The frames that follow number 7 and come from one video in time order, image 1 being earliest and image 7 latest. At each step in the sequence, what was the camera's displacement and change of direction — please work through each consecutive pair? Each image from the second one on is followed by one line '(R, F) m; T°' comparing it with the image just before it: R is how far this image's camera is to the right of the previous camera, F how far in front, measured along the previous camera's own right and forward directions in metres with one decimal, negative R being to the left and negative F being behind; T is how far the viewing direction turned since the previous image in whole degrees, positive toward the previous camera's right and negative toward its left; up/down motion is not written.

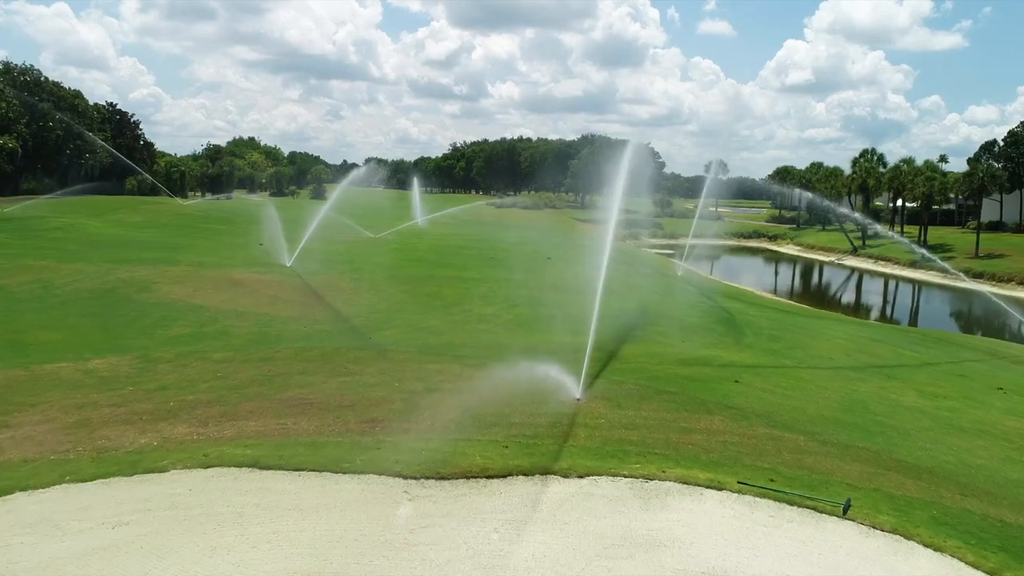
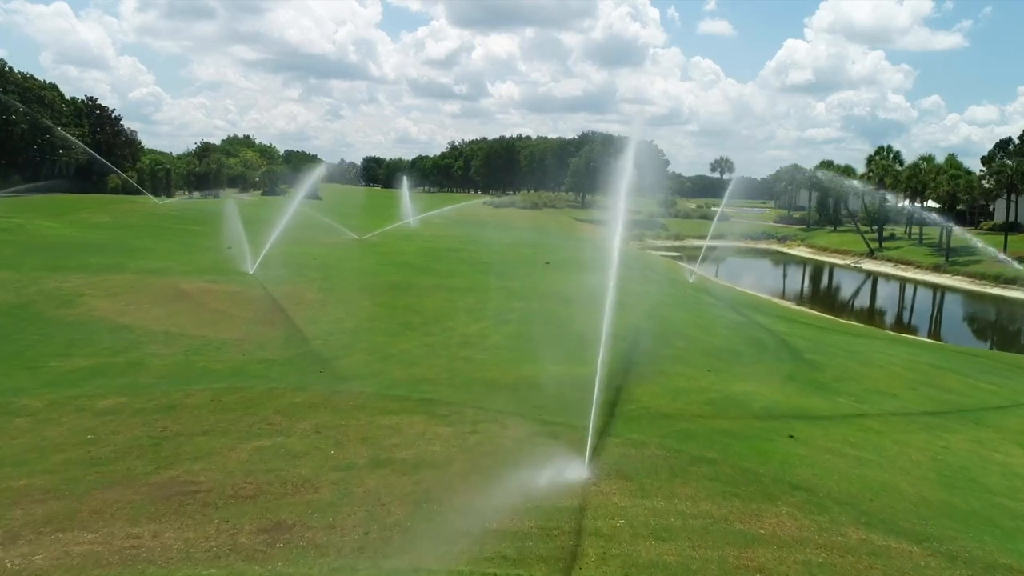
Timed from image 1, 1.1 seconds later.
(+0.4, +4.0) m; 0°
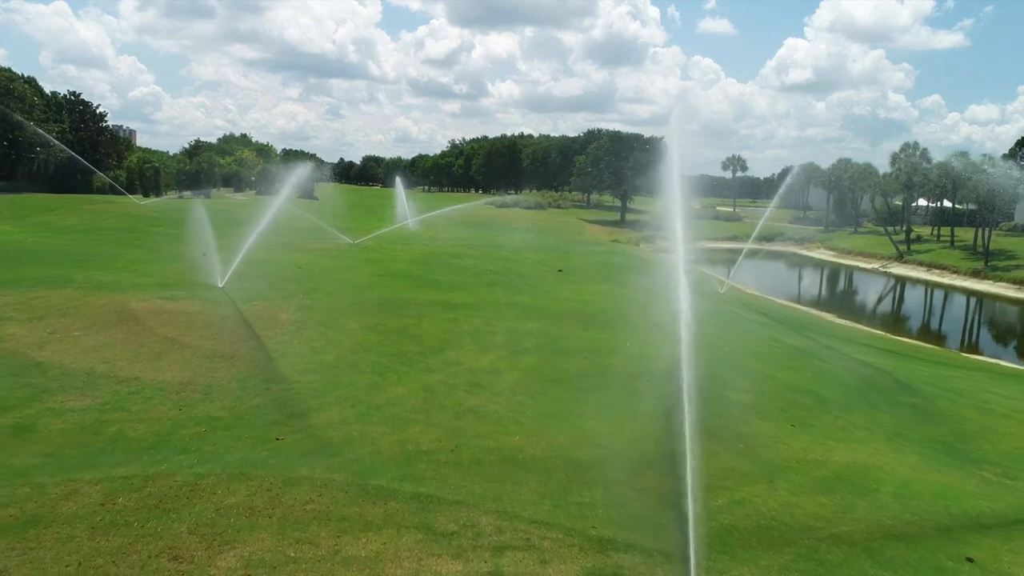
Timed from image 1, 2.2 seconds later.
(-0.7, +4.2) m; 0°
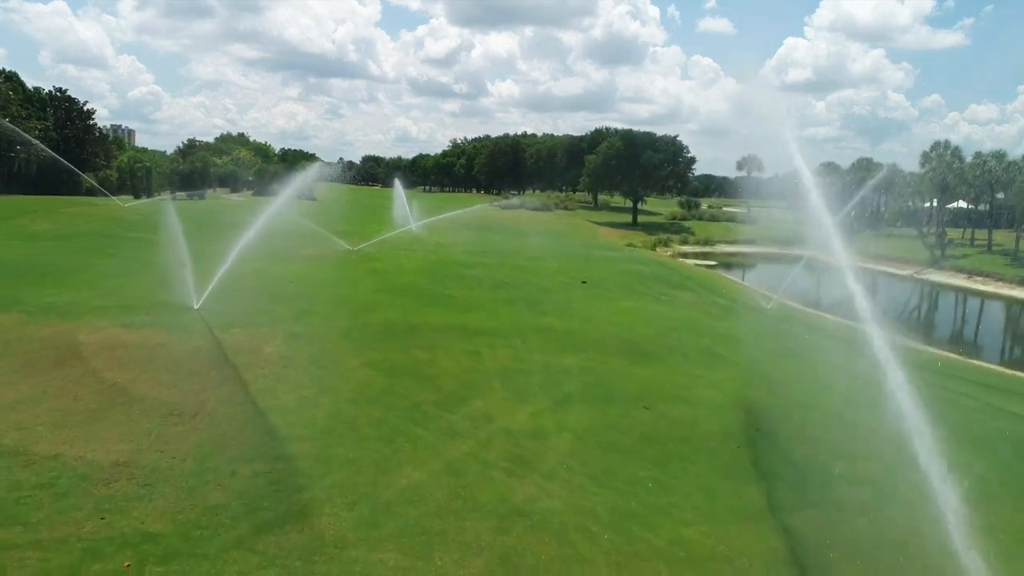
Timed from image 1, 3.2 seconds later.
(-1.3, +3.9) m; 0°
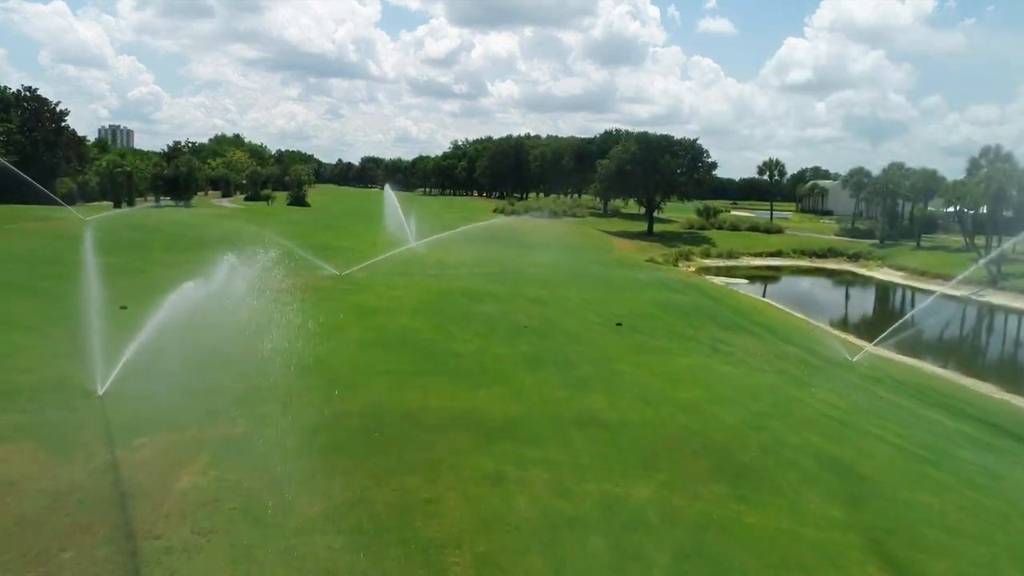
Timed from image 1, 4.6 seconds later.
(-1.1, +6.3) m; 0°
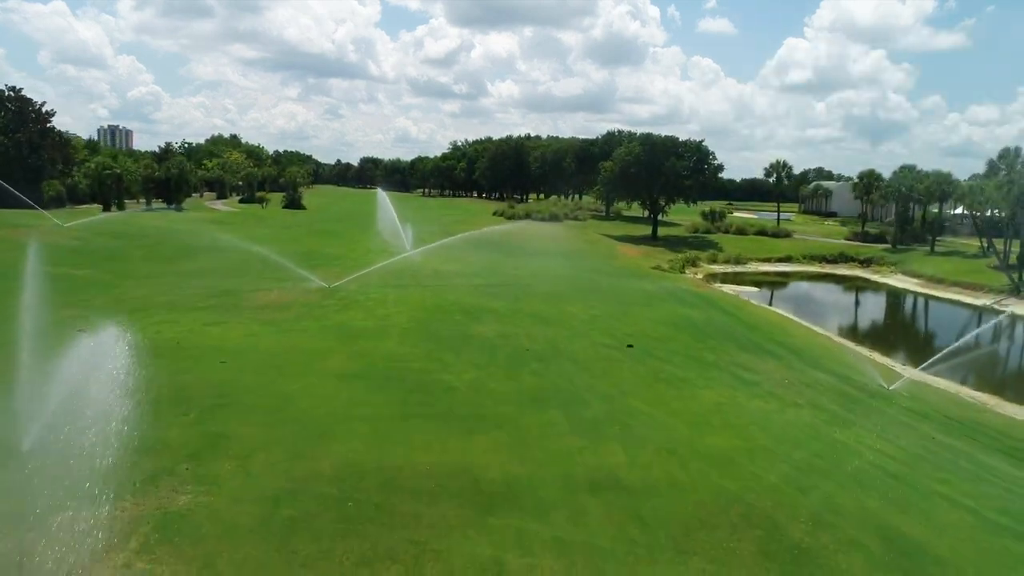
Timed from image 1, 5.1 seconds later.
(-0.1, +2.5) m; 0°
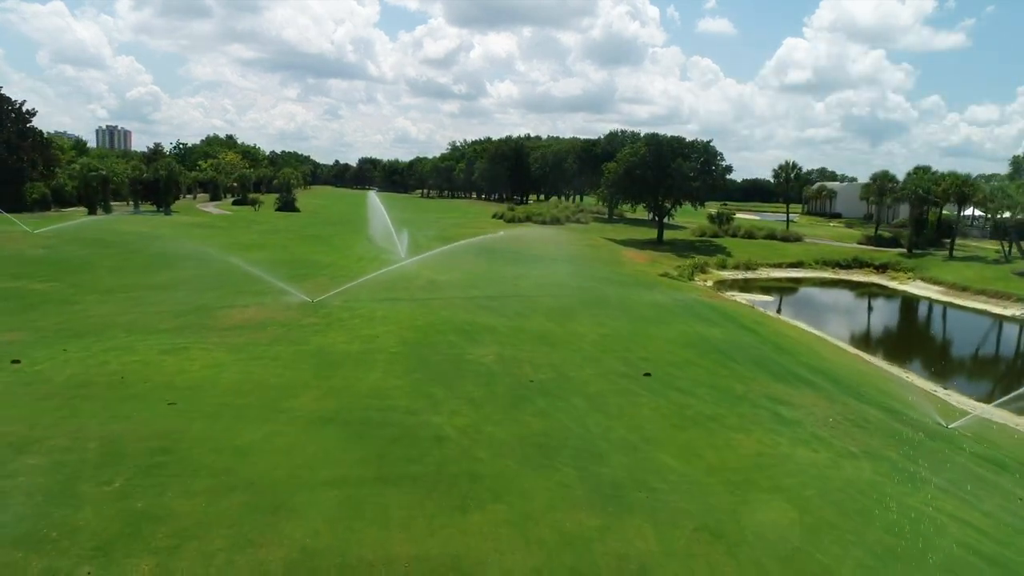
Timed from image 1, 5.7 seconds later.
(-0.1, +3.1) m; 0°
